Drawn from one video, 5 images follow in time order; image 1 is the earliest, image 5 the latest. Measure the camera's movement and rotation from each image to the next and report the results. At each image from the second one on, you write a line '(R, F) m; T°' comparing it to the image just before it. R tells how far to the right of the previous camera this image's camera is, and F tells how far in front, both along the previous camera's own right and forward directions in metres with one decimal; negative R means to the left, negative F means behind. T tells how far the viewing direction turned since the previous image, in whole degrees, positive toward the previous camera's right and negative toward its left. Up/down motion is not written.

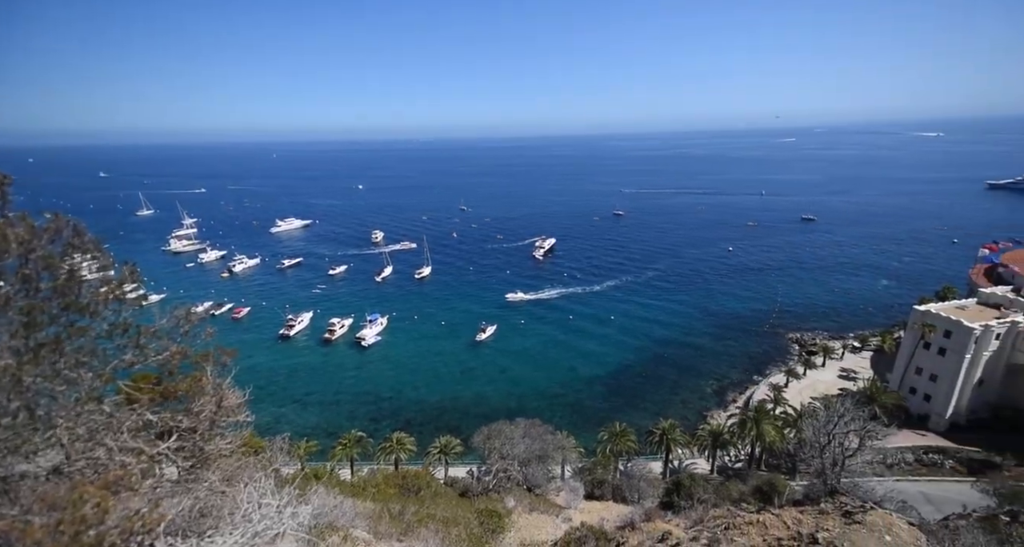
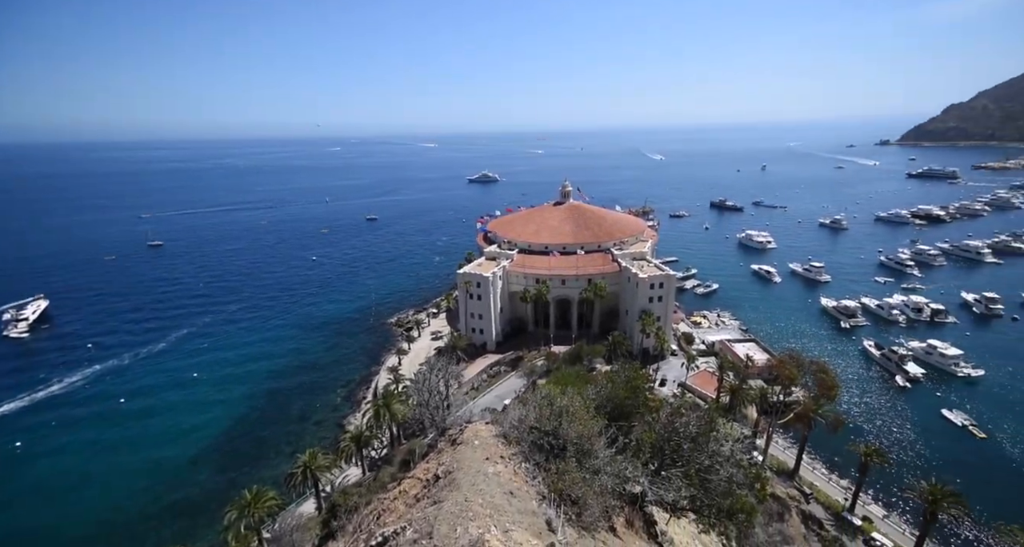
(-4.7, -2.9) m; +47°
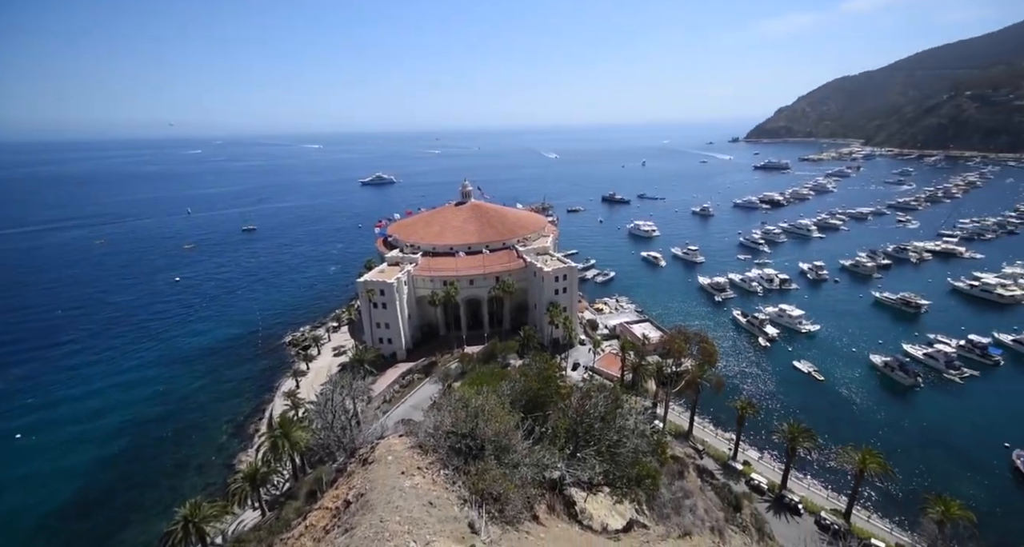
(-0.7, -0.2) m; +13°
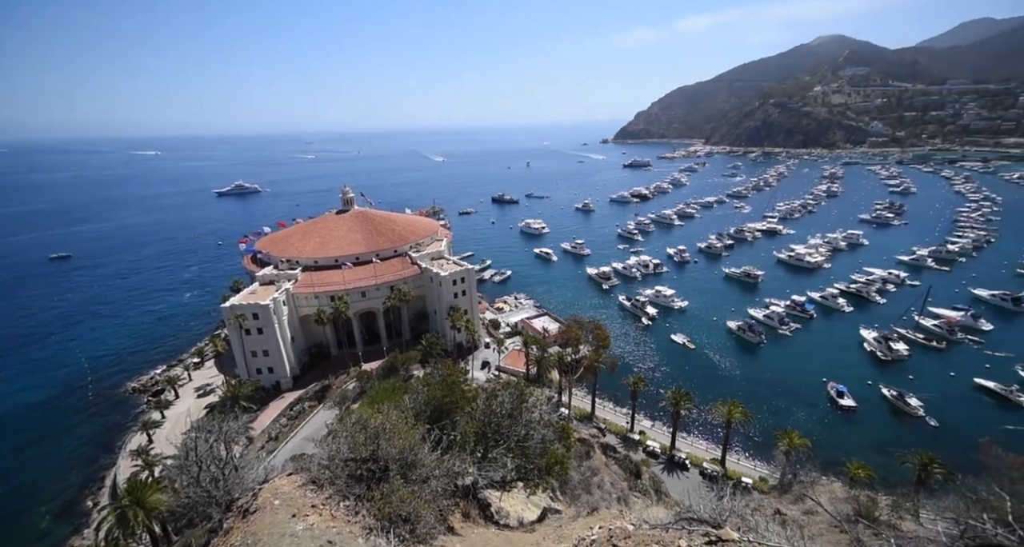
(-1.1, +0.1) m; +16°
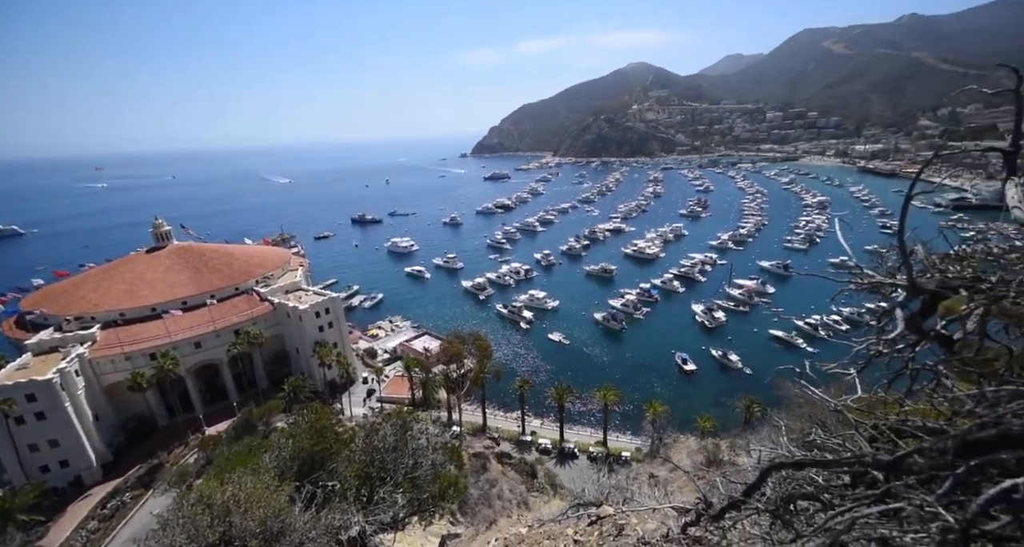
(-0.8, +0.2) m; +18°
